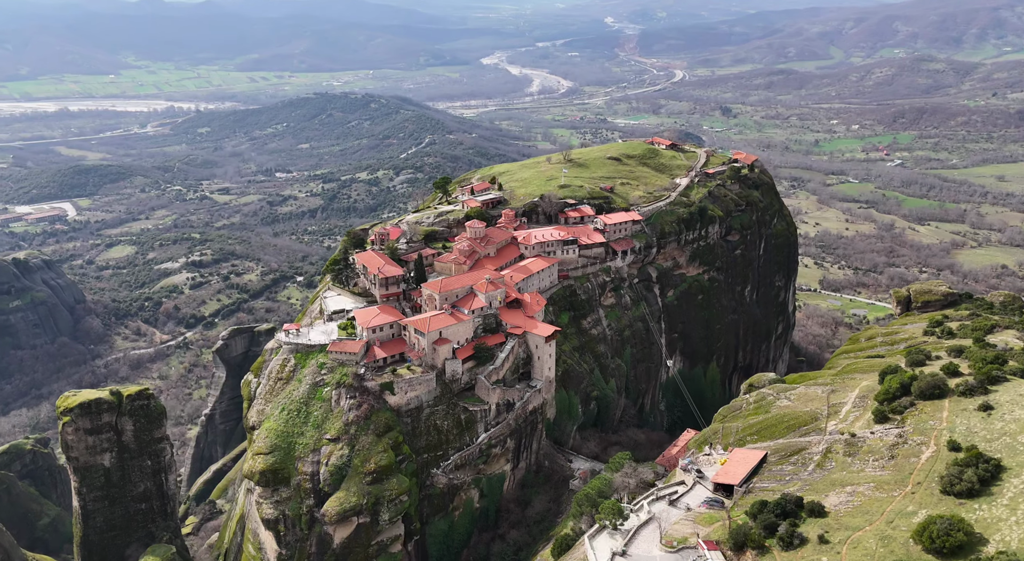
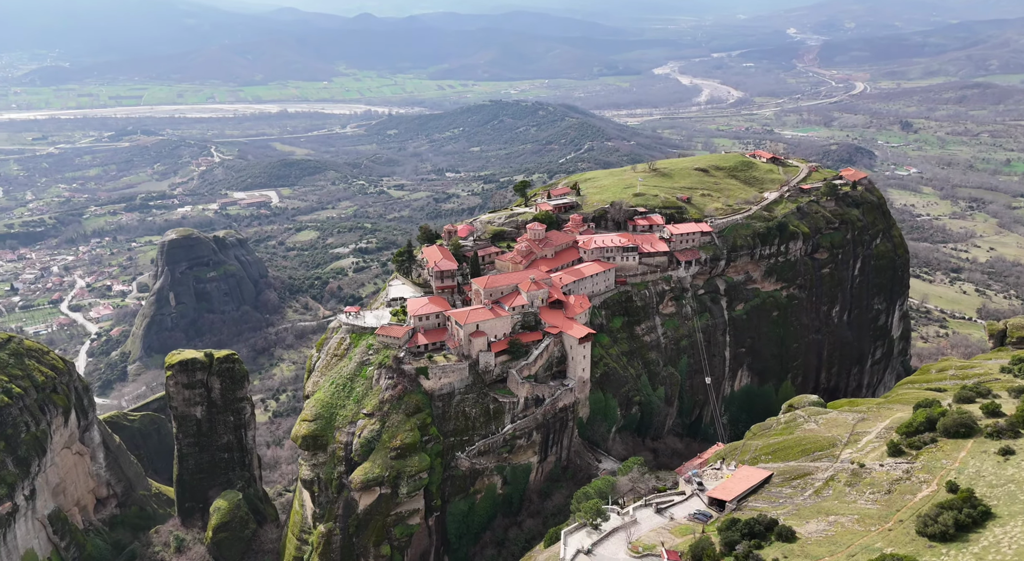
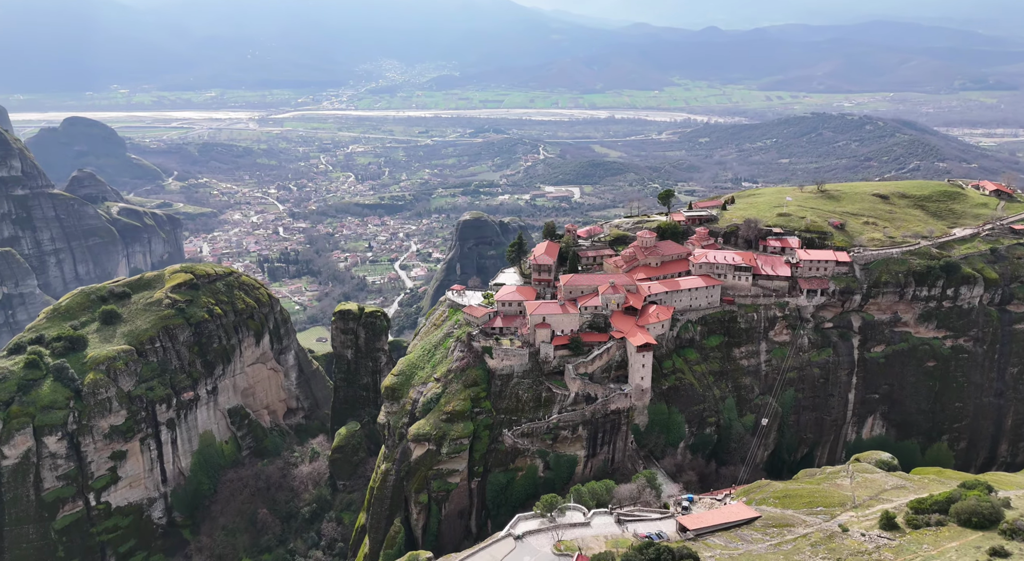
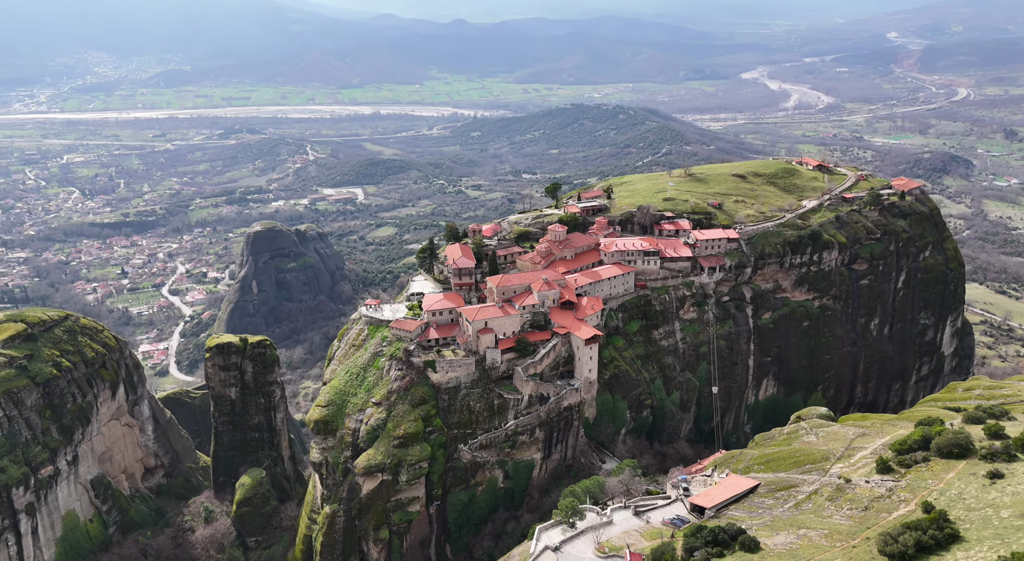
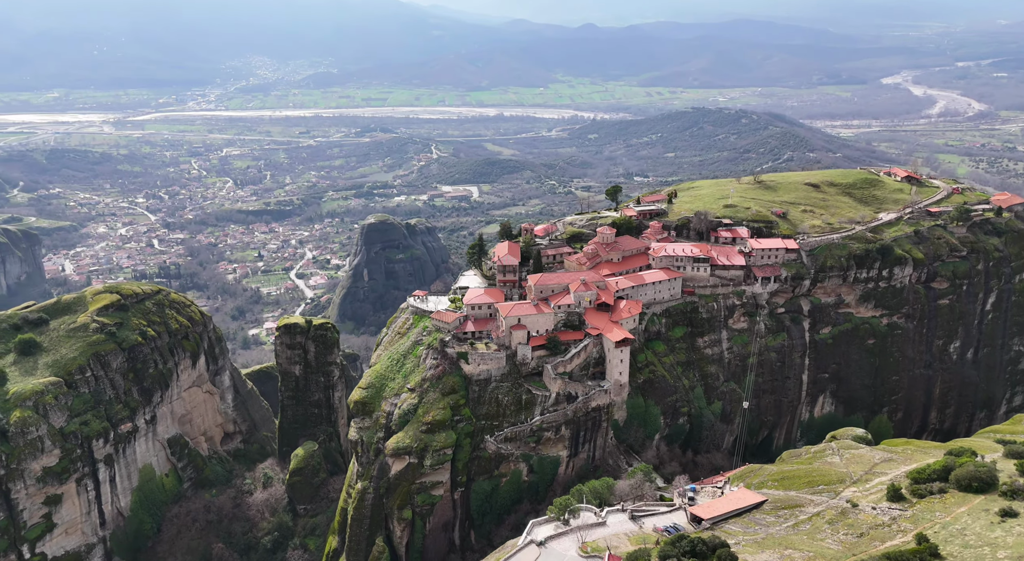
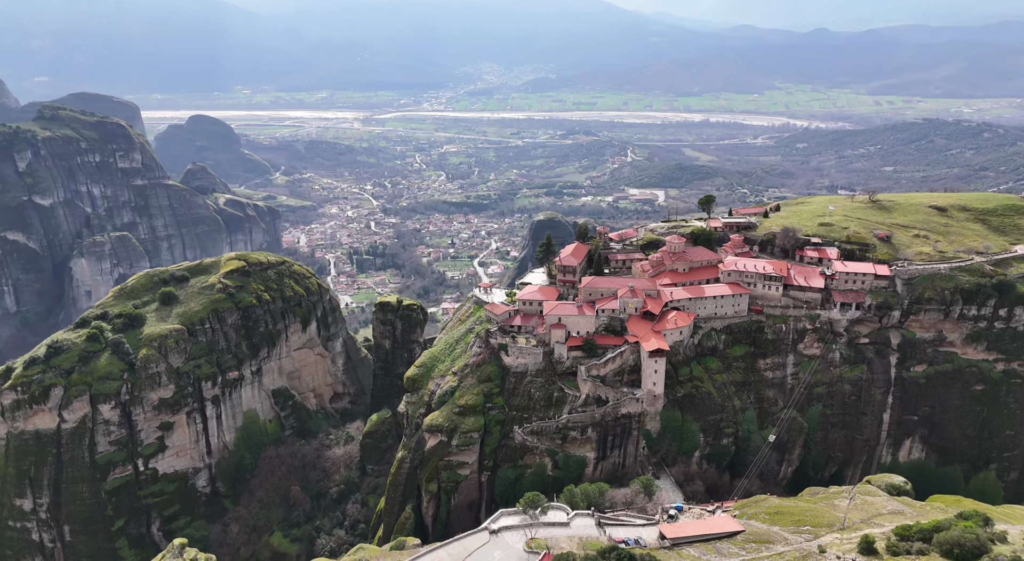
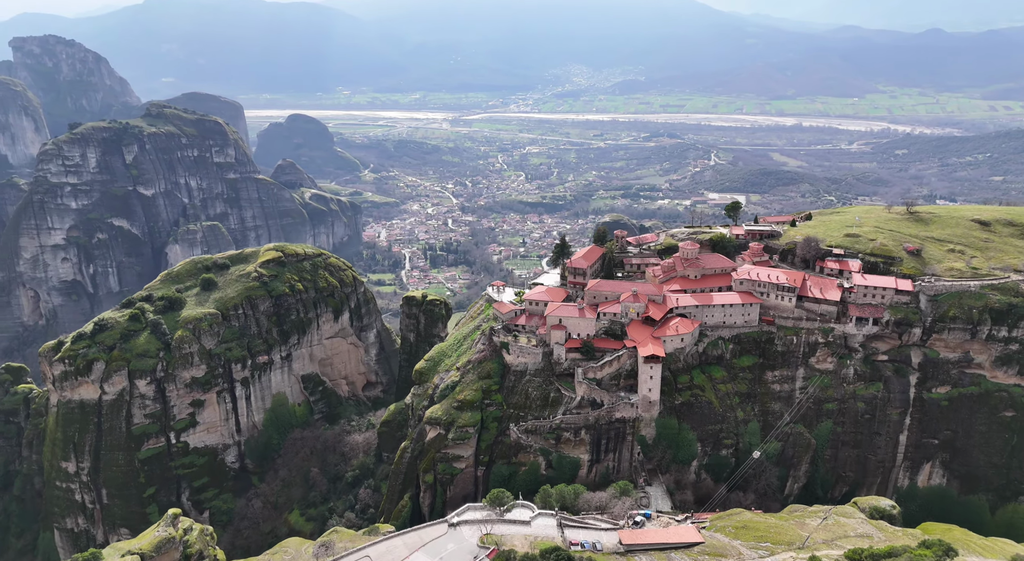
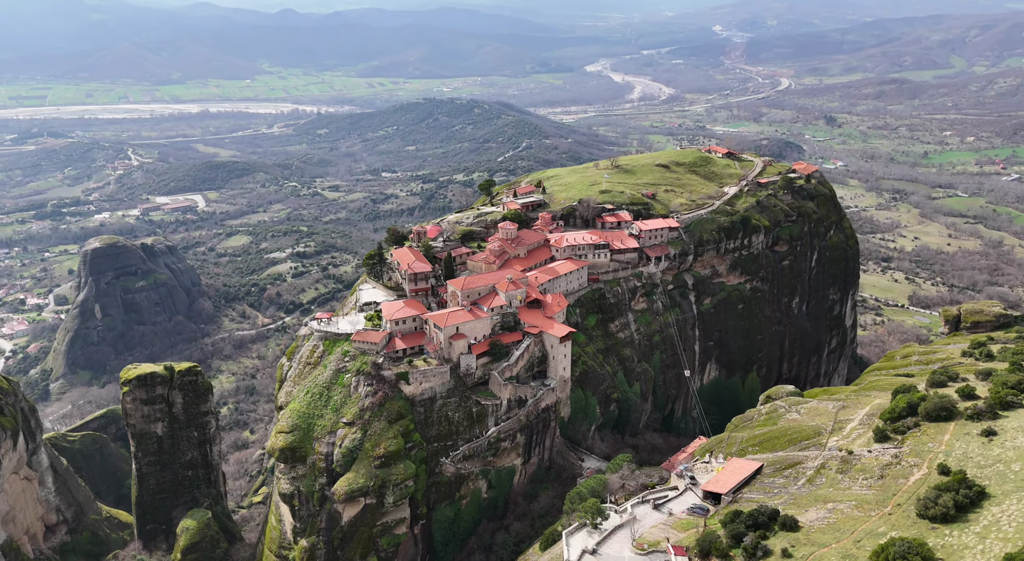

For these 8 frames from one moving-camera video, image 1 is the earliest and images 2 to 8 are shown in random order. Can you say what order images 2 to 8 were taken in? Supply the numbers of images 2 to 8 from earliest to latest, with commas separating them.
8, 2, 4, 5, 3, 6, 7
